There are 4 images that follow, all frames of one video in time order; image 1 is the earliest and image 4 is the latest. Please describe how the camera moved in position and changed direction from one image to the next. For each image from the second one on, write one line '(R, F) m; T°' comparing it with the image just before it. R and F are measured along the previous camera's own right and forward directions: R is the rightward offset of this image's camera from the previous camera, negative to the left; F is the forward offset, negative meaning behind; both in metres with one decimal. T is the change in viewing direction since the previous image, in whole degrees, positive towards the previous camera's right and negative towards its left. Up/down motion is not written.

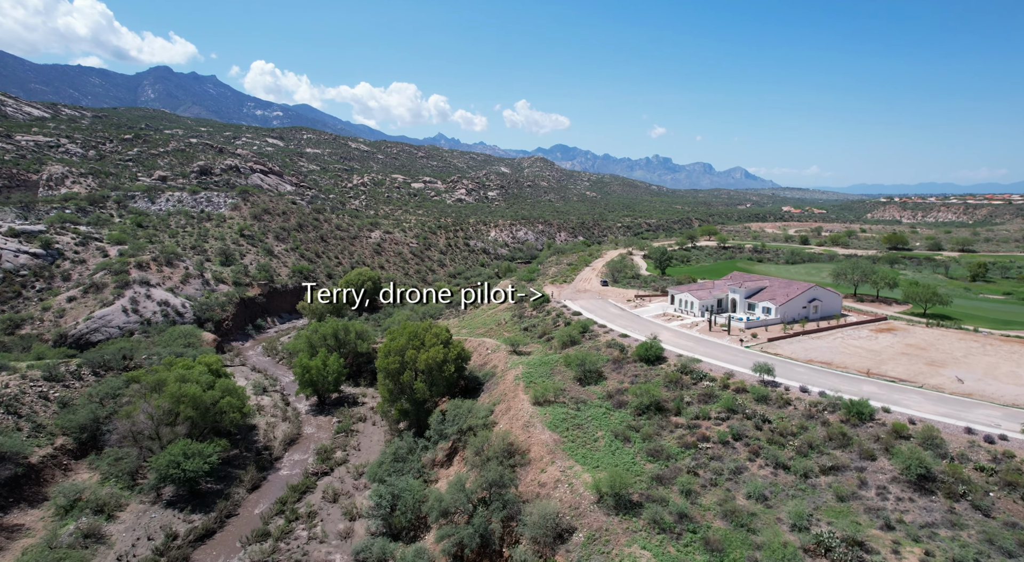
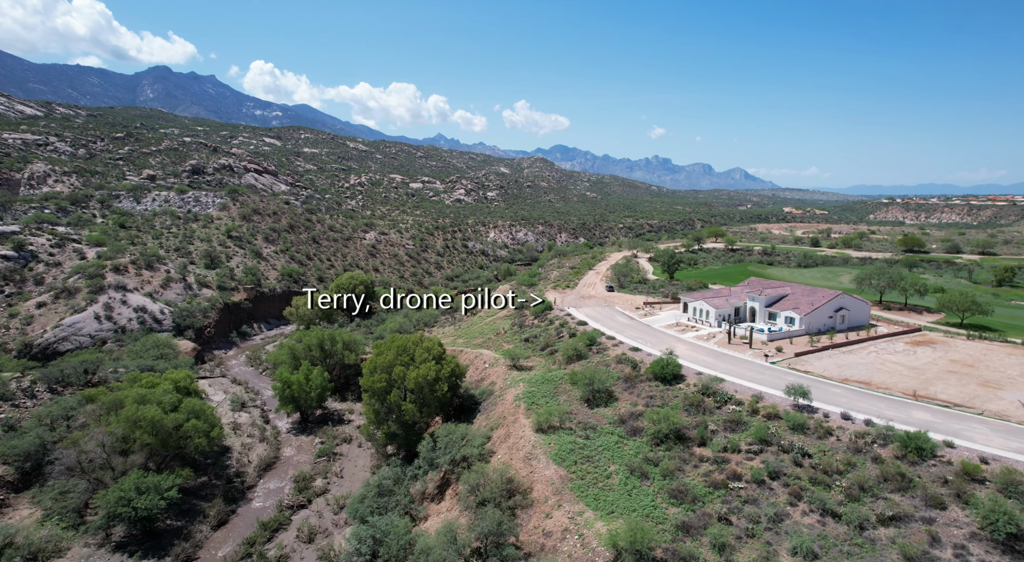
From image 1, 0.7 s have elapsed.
(0.0, +3.8) m; 0°
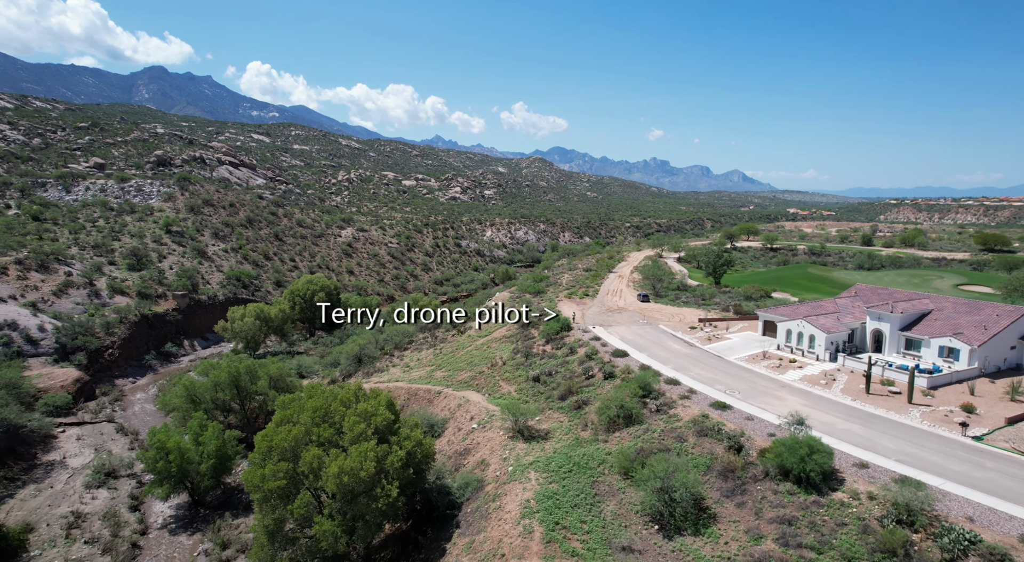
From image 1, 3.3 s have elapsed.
(-0.2, +15.0) m; 0°
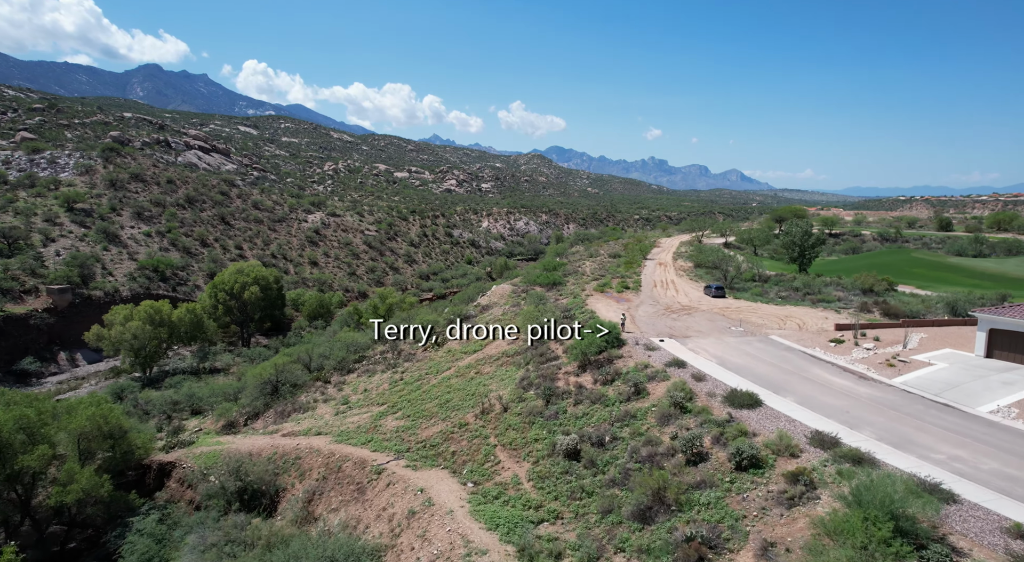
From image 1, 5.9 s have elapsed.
(-0.3, +15.7) m; 0°
